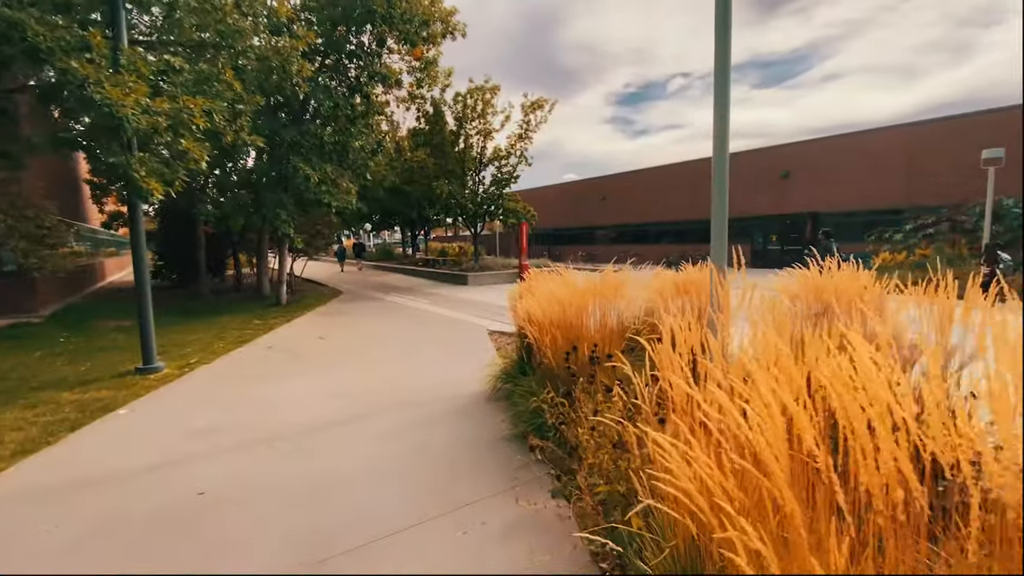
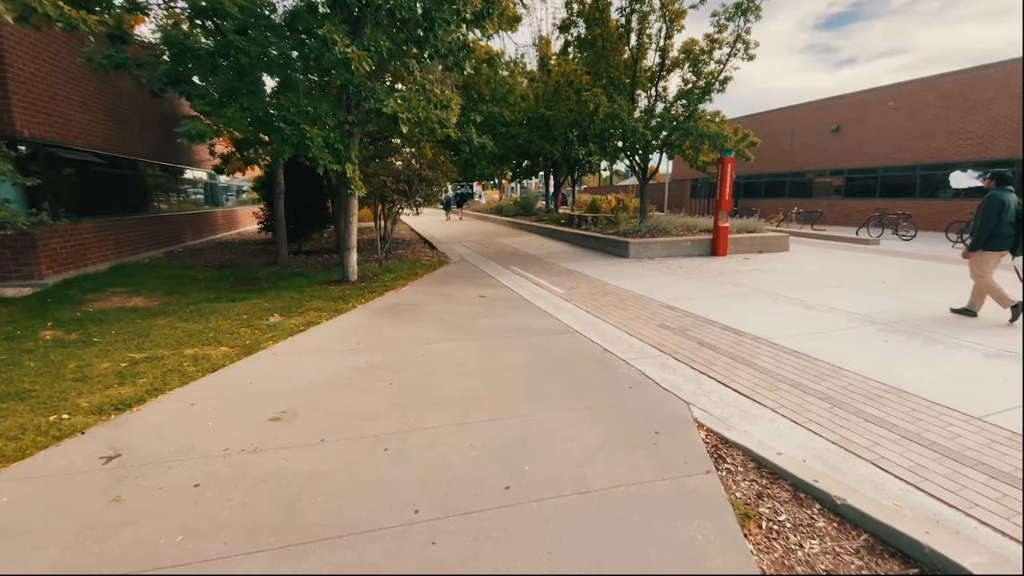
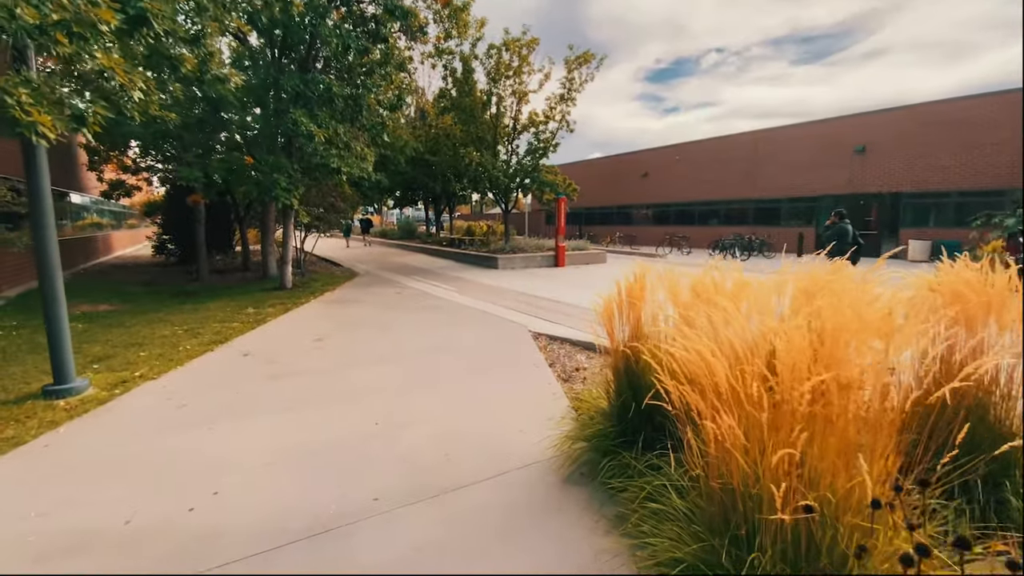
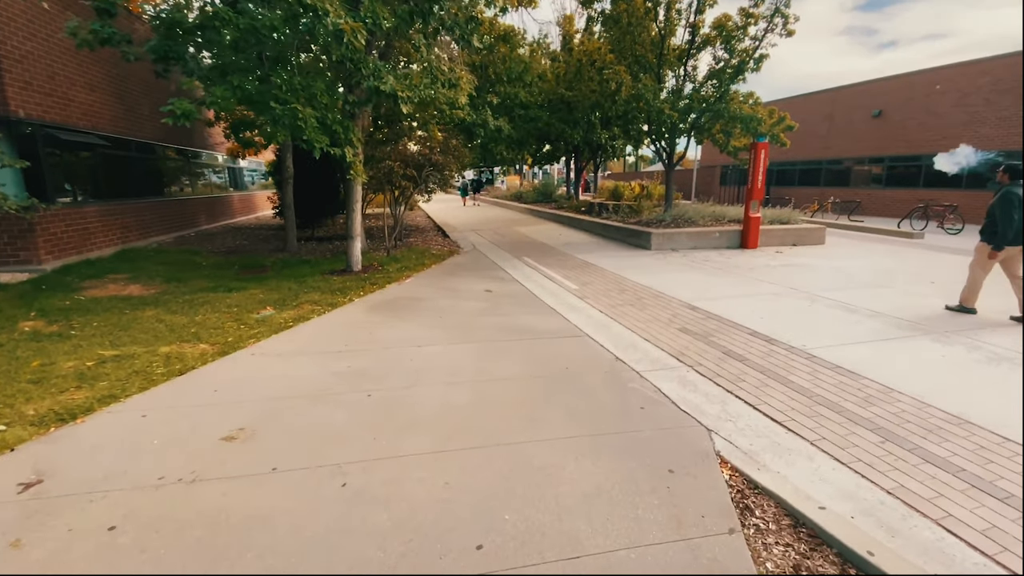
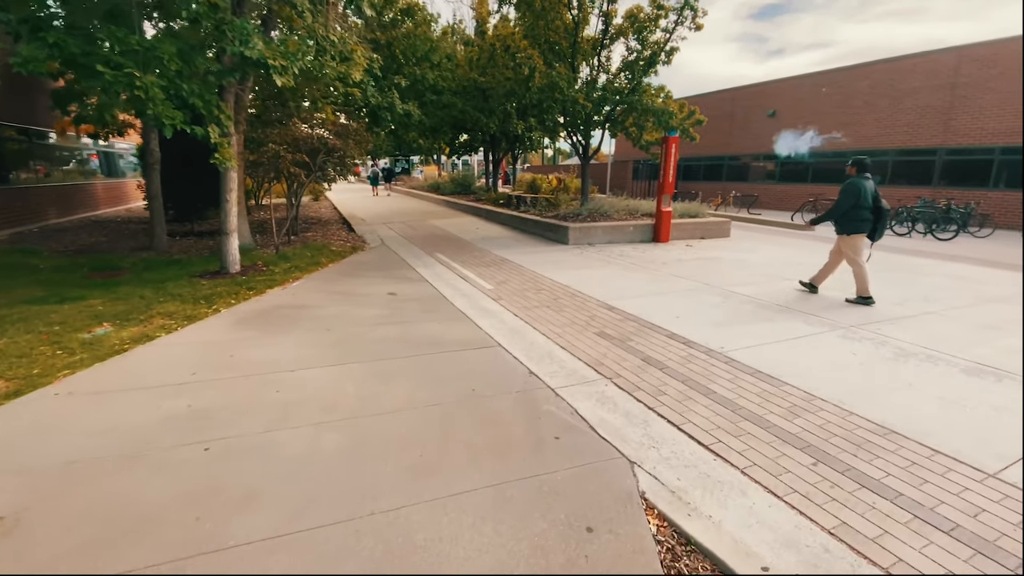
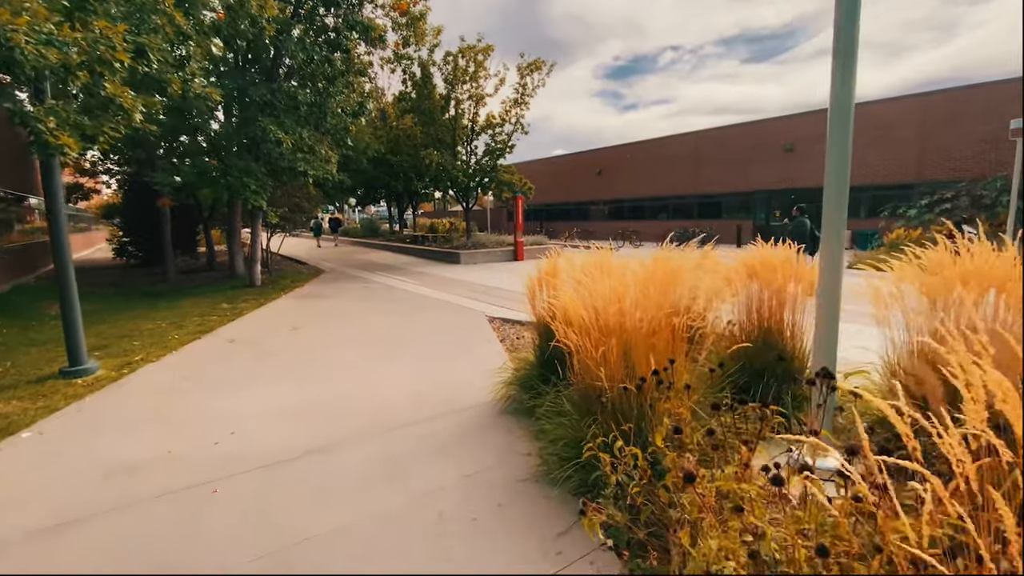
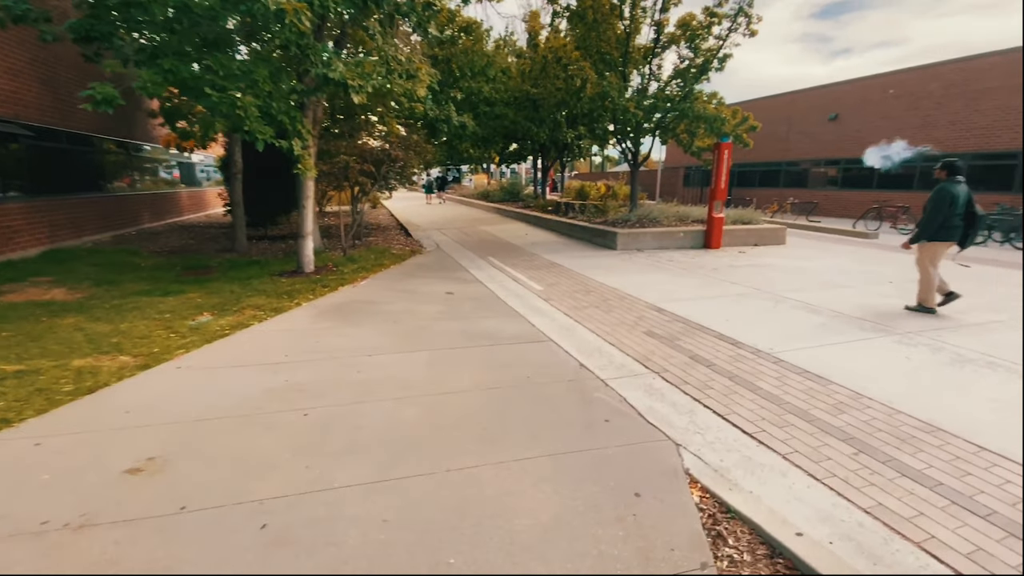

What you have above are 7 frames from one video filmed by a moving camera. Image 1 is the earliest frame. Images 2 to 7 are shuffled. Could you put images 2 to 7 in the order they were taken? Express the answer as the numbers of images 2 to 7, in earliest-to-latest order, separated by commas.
6, 3, 2, 4, 7, 5
